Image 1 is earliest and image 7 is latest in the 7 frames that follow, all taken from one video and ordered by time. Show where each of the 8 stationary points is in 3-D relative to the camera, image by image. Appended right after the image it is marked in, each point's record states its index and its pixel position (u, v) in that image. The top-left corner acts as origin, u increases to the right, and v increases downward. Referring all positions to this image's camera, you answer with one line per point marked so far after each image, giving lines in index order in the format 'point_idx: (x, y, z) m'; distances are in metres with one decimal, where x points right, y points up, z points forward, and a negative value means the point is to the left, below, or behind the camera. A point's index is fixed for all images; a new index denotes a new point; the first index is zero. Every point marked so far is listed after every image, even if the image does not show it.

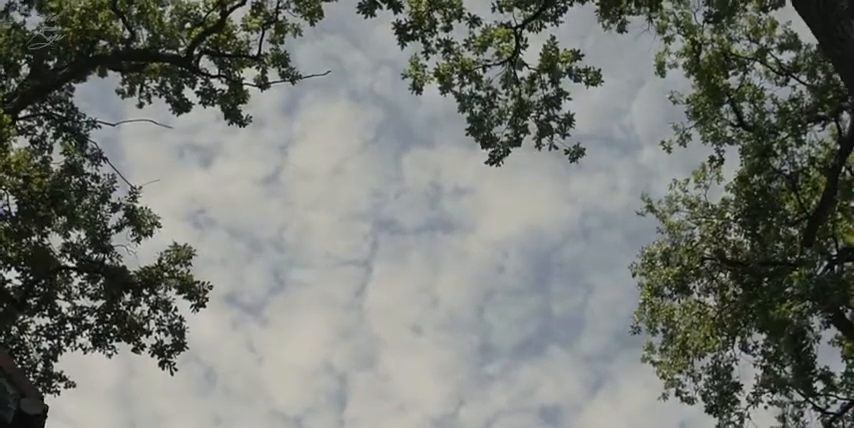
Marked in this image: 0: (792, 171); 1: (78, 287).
0: (+8.1, +1.0, +18.7) m
1: (-6.9, -1.5, +16.5) m
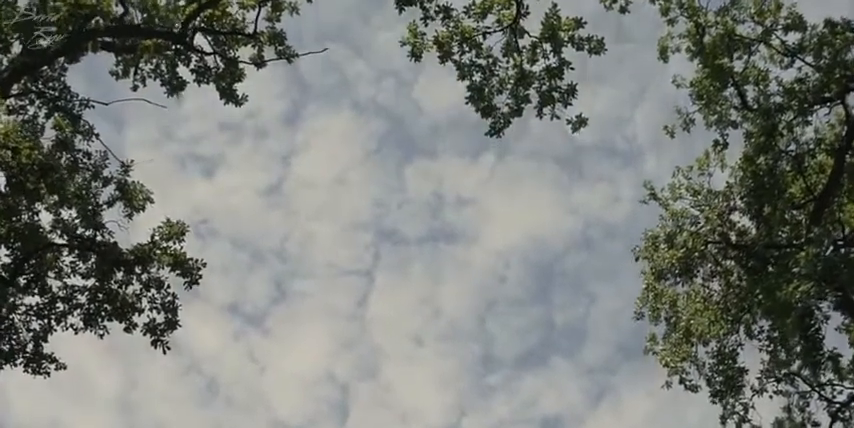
0: (+8.1, +1.4, +18.3) m
1: (-6.9, -1.0, +16.2) m
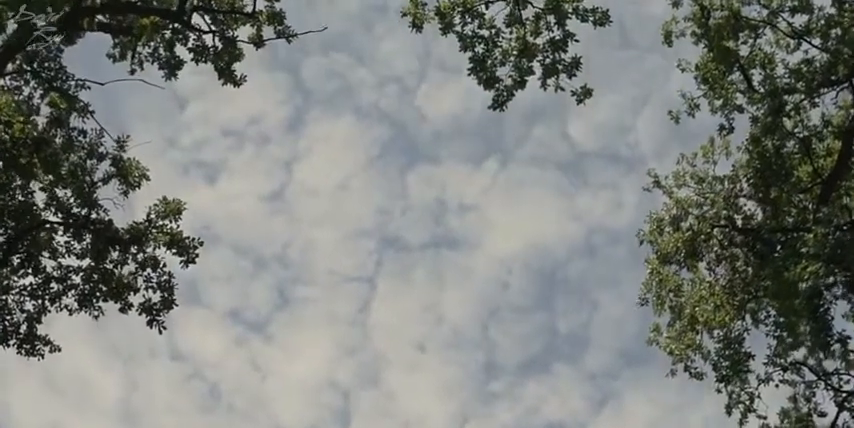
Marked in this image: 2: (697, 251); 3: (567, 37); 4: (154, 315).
0: (+8.1, +1.7, +18.0) m
1: (-6.9, -0.6, +15.9) m
2: (+6.1, -0.8, +18.8) m
3: (+2.3, +3.0, +14.0) m
4: (-4.9, -1.8, +15.2) m
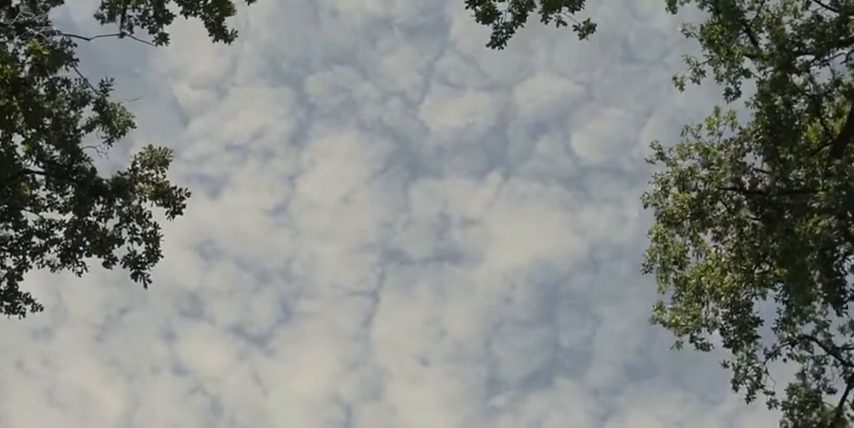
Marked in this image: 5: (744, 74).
0: (+8.1, +2.5, +17.4) m
1: (-7.0, +0.3, +15.3) m
2: (+6.0, 0.0, +18.2) m
3: (+2.3, +3.8, +13.4) m
4: (-5.0, -0.9, +14.6) m
5: (+7.5, +3.3, +19.8) m
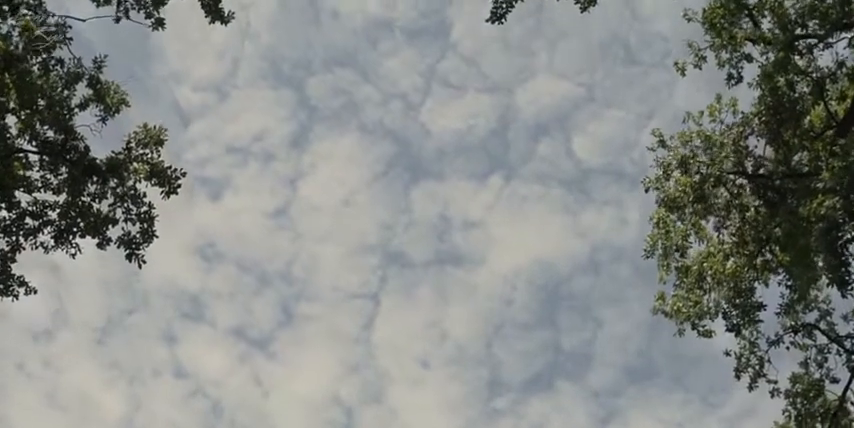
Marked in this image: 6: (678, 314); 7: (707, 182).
0: (+8.0, +2.9, +17.2) m
1: (-7.0, +0.6, +15.1) m
2: (+6.0, +0.4, +18.0) m
3: (+2.2, +4.2, +13.2) m
4: (-5.0, -0.6, +14.4) m
5: (+7.5, +3.6, +19.6) m
6: (+5.9, -2.3, +19.8) m
7: (+5.9, +0.7, +17.7) m
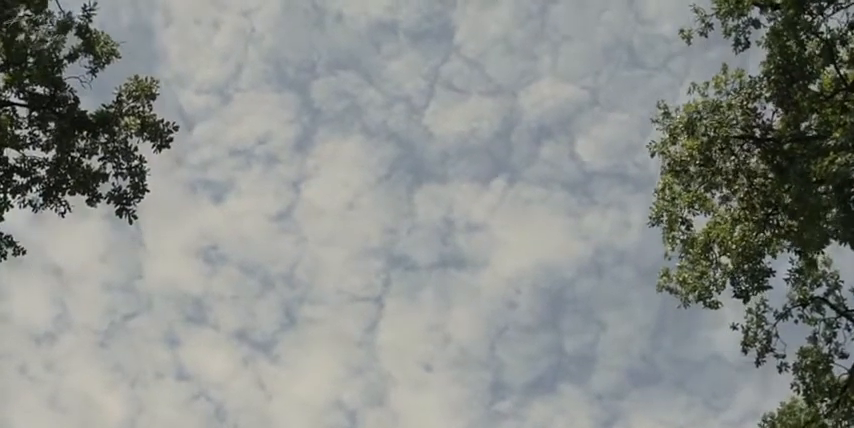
0: (+8.0, +3.6, +16.8) m
1: (-7.0, +1.4, +14.7) m
2: (+6.0, +1.1, +17.6) m
3: (+2.2, +4.9, +12.8) m
4: (-5.1, +0.2, +14.0) m
5: (+7.5, +4.4, +19.1) m
6: (+5.9, -1.6, +19.3) m
7: (+5.9, +1.4, +17.3) m
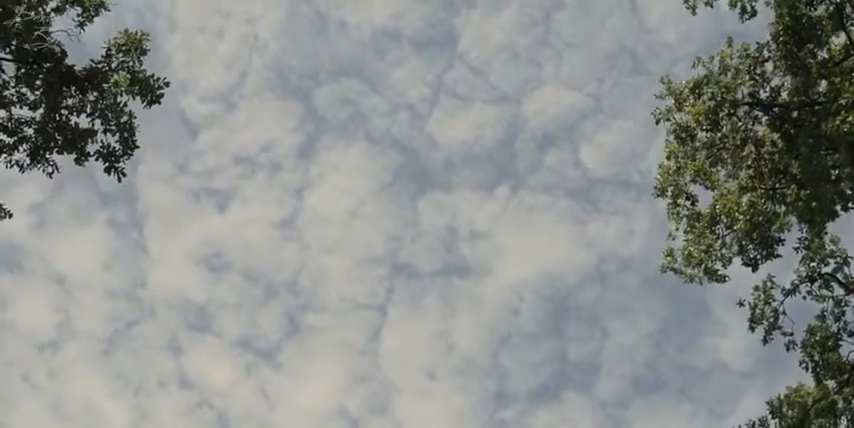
0: (+8.0, +4.2, +16.4) m
1: (-7.0, +2.1, +14.4) m
2: (+6.0, +1.7, +17.2) m
3: (+2.2, +5.6, +12.4) m
4: (-5.1, +0.8, +13.6) m
5: (+7.5, +5.0, +18.7) m
6: (+5.9, -1.0, +18.9) m
7: (+5.9, +2.0, +16.8) m
